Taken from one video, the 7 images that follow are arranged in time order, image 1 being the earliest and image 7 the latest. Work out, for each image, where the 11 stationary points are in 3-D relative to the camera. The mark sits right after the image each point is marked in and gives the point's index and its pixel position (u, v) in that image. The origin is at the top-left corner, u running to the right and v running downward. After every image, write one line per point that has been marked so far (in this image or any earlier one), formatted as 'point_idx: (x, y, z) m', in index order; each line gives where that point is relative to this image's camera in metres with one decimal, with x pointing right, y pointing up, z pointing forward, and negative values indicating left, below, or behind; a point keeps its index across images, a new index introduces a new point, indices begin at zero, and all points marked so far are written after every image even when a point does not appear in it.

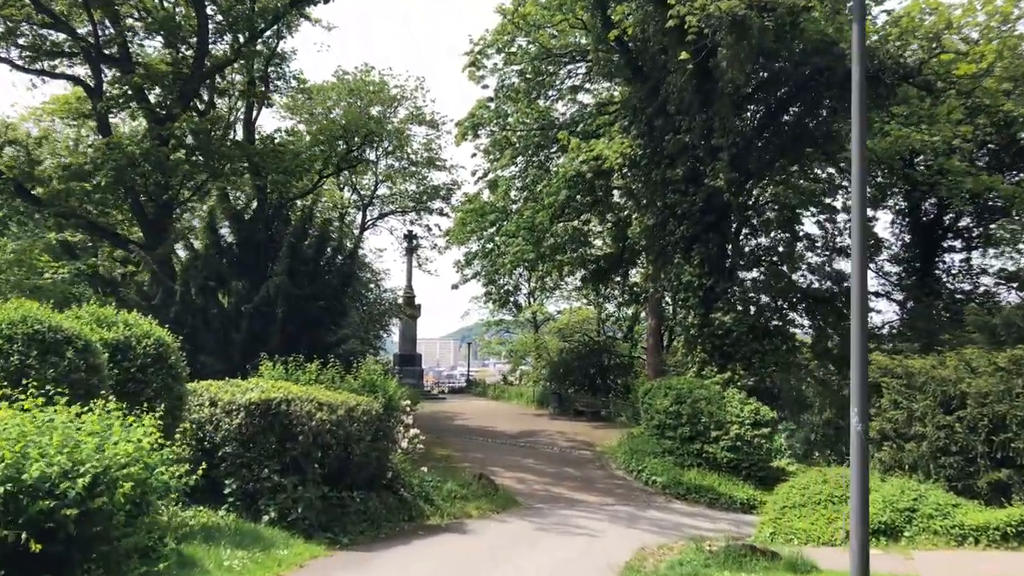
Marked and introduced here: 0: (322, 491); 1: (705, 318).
0: (-1.9, -2.1, +8.8) m
1: (+4.4, -0.7, +19.7) m
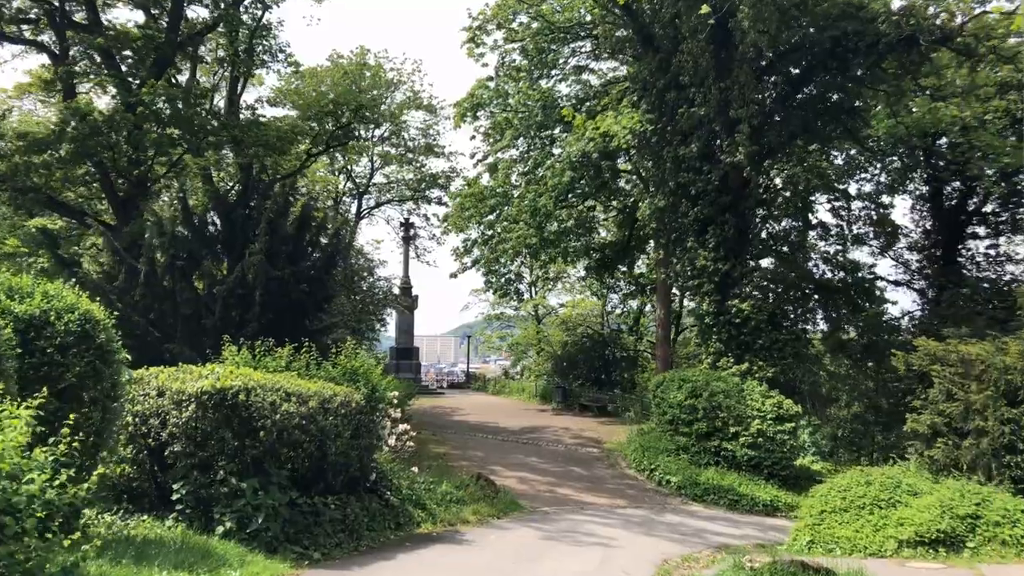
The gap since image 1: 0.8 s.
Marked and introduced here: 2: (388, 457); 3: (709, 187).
0: (-1.9, -1.8, +7.5) m
1: (+4.5, -0.4, +18.4) m
2: (-1.5, -2.0, +10.3) m
3: (+4.2, +2.2, +18.4) m
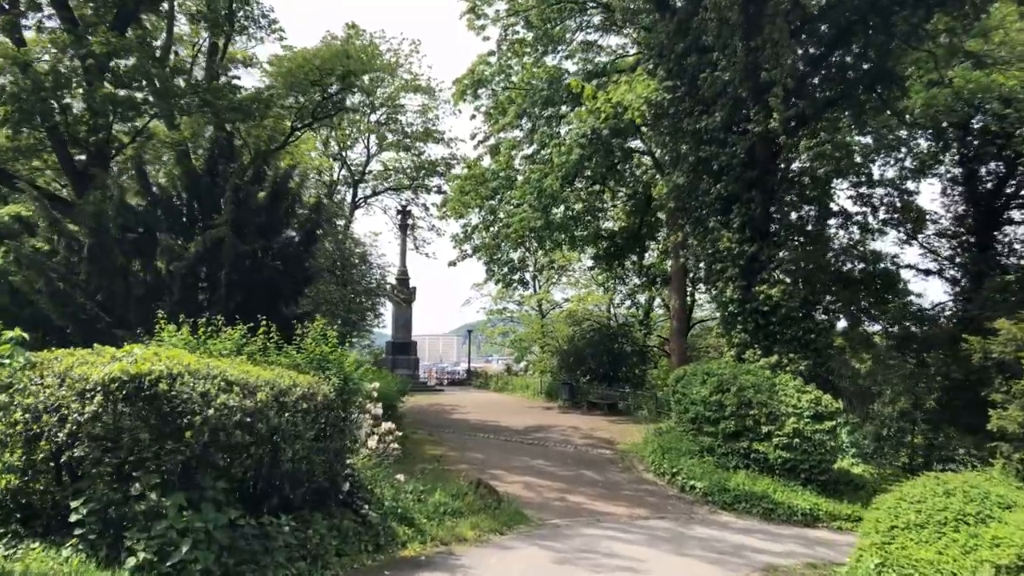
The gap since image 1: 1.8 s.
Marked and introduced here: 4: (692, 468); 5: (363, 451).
0: (-1.9, -1.5, +5.7) m
1: (+4.5, -0.1, +16.7) m
2: (-1.5, -1.7, +8.6) m
3: (+4.3, +2.5, +16.7) m
4: (+2.9, -2.9, +14.0) m
5: (-1.5, -1.7, +8.7) m
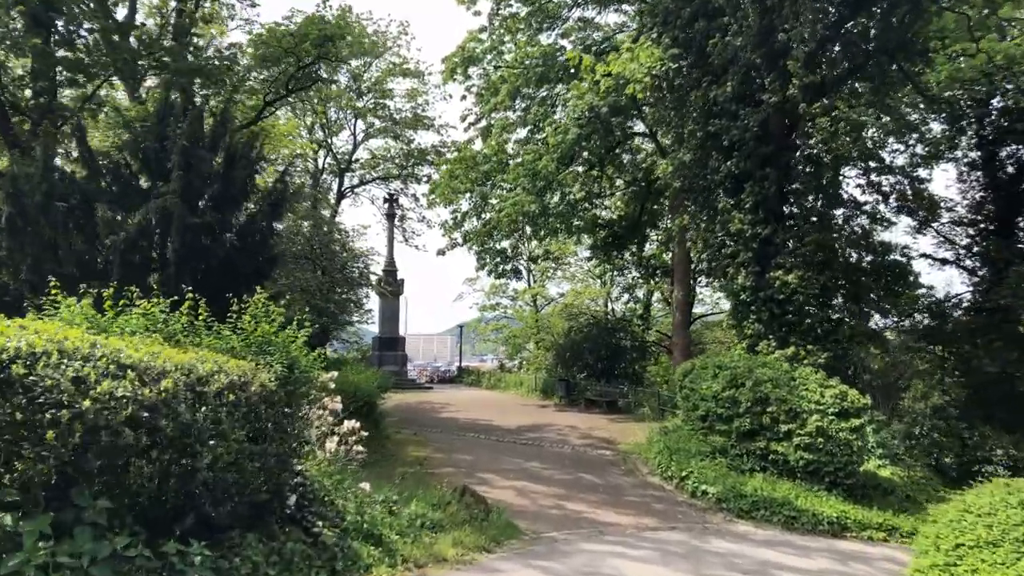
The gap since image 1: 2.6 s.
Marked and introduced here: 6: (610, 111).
0: (-1.9, -1.3, +4.3) m
1: (+4.4, +0.2, +15.3) m
2: (-1.5, -1.5, +7.1) m
3: (+4.2, +2.7, +15.3) m
4: (+2.8, -2.7, +12.6) m
5: (-1.6, -1.4, +7.3) m
6: (+2.2, +4.0, +19.3) m
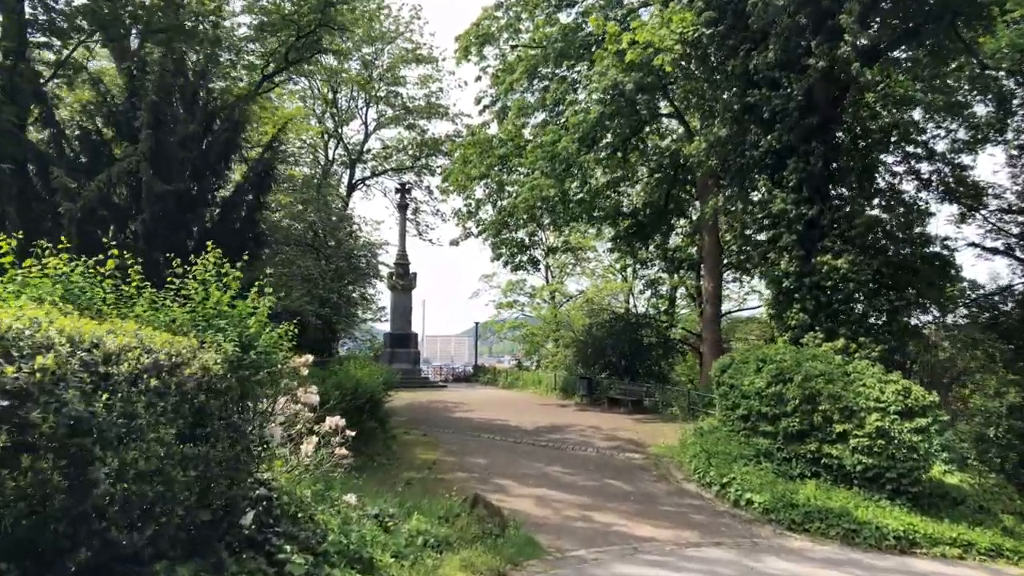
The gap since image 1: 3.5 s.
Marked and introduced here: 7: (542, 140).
0: (-1.9, -1.1, +3.0) m
1: (+4.7, +0.4, +13.8) m
2: (-1.4, -1.3, +5.8) m
3: (+4.5, +3.0, +13.9) m
4: (+3.1, -2.4, +11.1) m
5: (-1.5, -1.2, +5.9) m
6: (+2.6, +4.2, +17.9) m
7: (+0.7, +3.4, +19.9) m
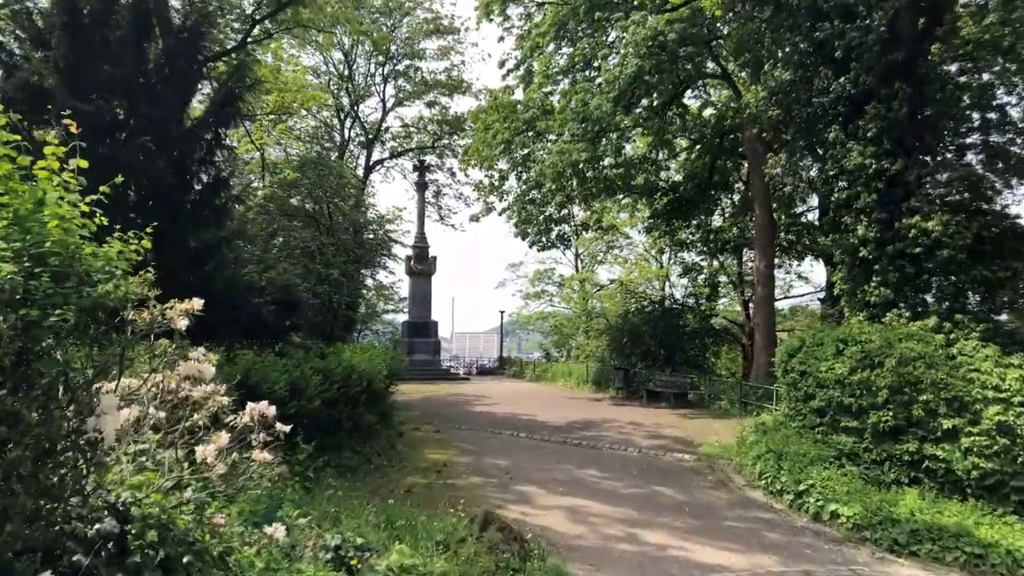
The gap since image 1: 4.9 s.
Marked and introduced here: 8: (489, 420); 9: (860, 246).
0: (-1.9, -0.7, +1.0) m
1: (+5.0, +0.8, +11.6) m
2: (-1.3, -0.9, +3.8) m
3: (+4.8, +3.4, +11.7) m
4: (+3.3, -2.0, +9.0) m
5: (-1.4, -0.8, +3.9) m
6: (+3.1, +4.6, +15.8) m
7: (+1.3, +3.9, +17.8) m
8: (-0.4, -2.2, +14.4) m
9: (+4.8, +0.6, +11.9) m
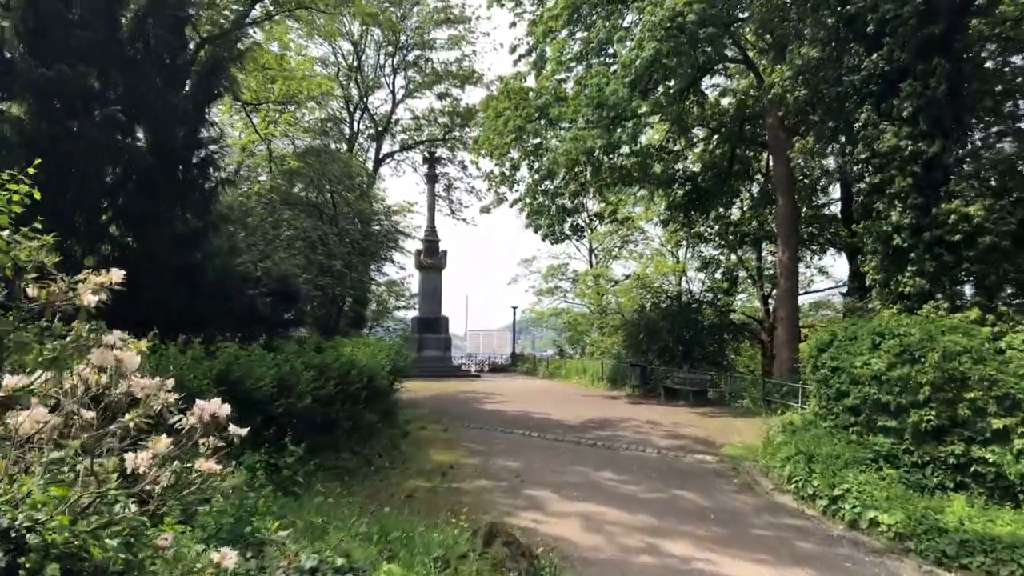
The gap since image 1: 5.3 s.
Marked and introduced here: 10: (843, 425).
0: (-1.9, -0.6, +0.4) m
1: (+5.2, +0.9, +10.9) m
2: (-1.3, -0.8, +3.2) m
3: (+4.9, +3.5, +10.9) m
4: (+3.4, -1.9, +8.3) m
5: (-1.3, -0.7, +3.3) m
6: (+3.3, +4.7, +15.1) m
7: (+1.5, +4.0, +17.2) m
8: (-0.2, -2.1, +13.8) m
9: (+4.9, +0.7, +11.1) m
10: (+3.7, -1.5, +9.6) m
